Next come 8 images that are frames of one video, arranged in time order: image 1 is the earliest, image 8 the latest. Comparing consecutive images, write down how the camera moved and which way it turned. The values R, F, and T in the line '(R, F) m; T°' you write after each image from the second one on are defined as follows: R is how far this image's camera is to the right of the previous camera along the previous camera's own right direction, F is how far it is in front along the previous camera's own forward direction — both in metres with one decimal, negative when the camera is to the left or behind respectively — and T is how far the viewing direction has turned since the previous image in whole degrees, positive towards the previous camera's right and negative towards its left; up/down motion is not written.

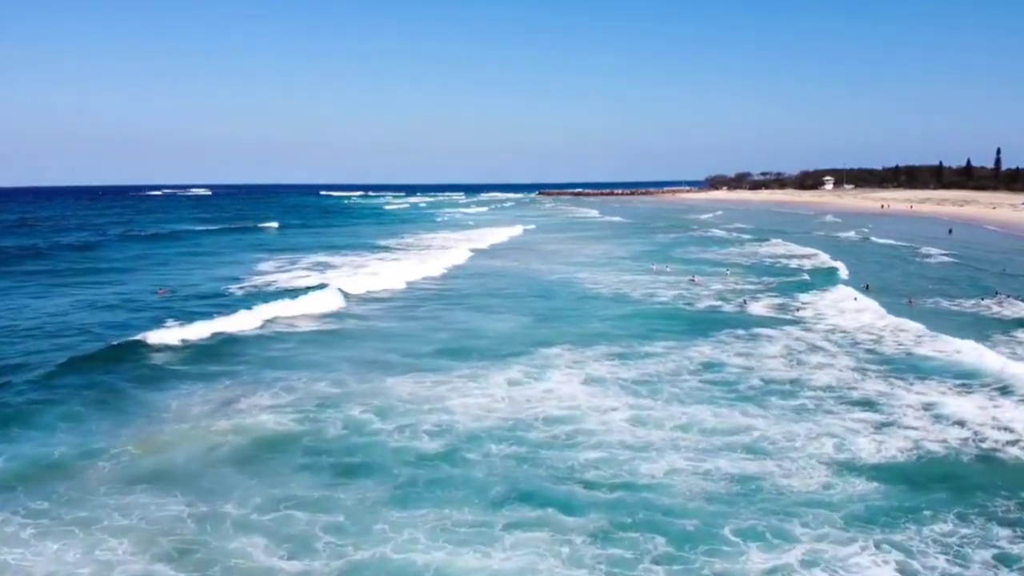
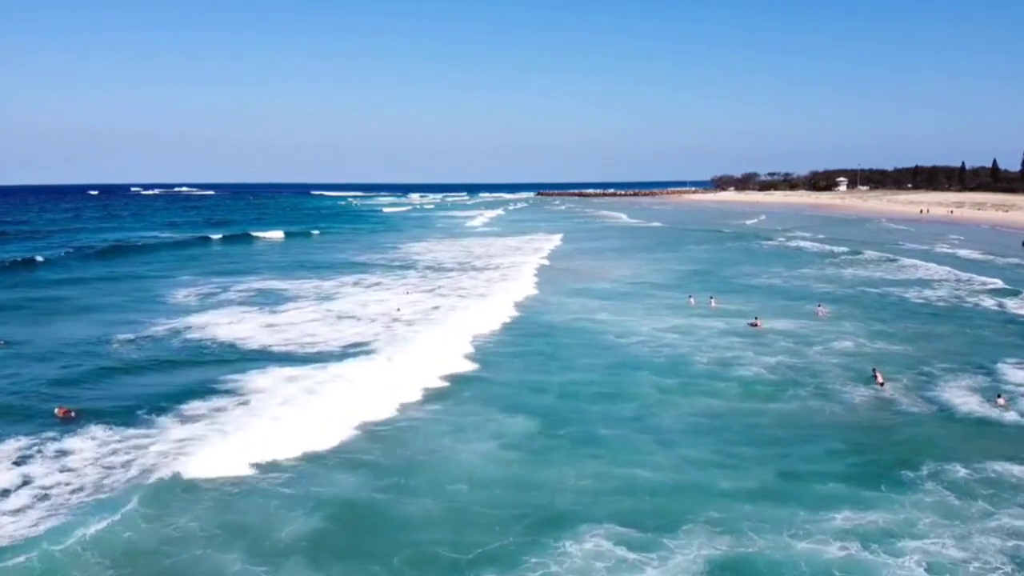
(0.0, +9.7) m; 0°
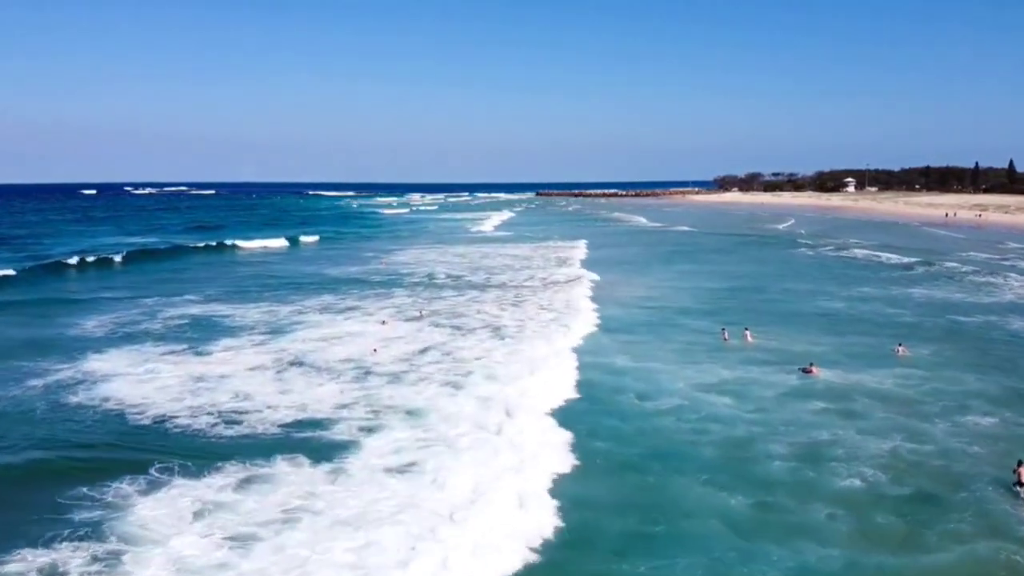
(+0.3, +5.4) m; 0°
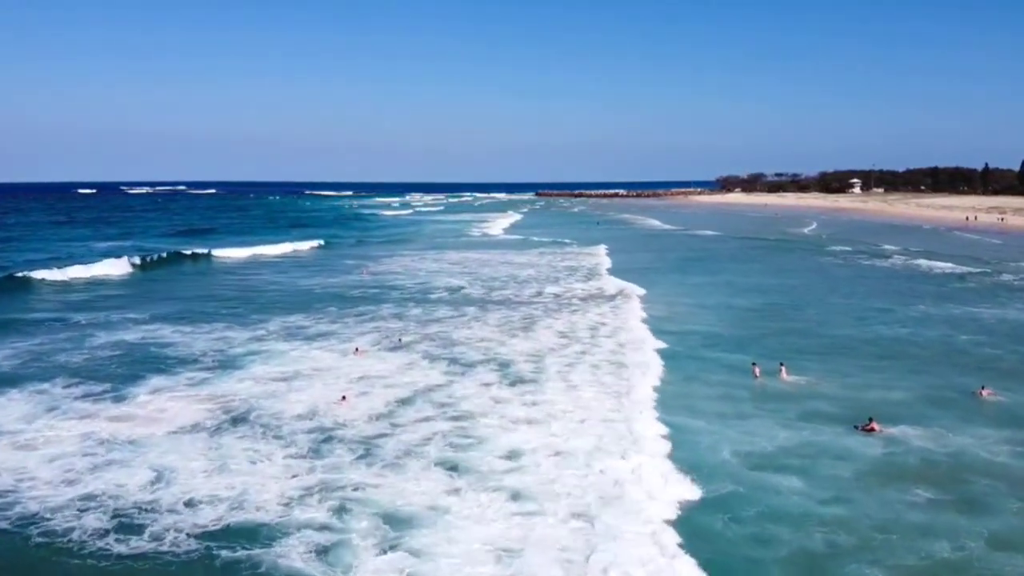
(0.0, +3.6) m; 0°
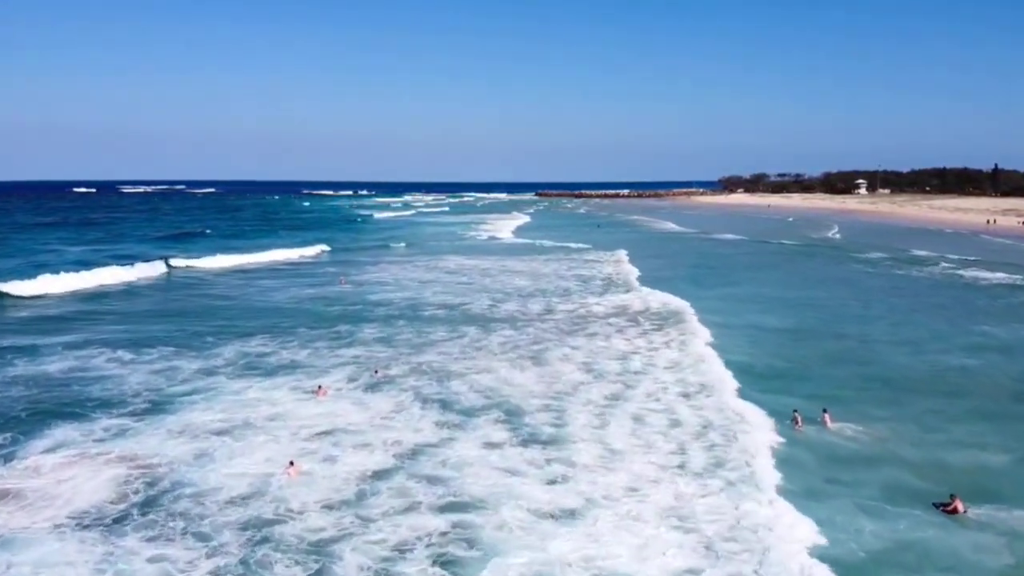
(-0.2, +3.4) m; 0°
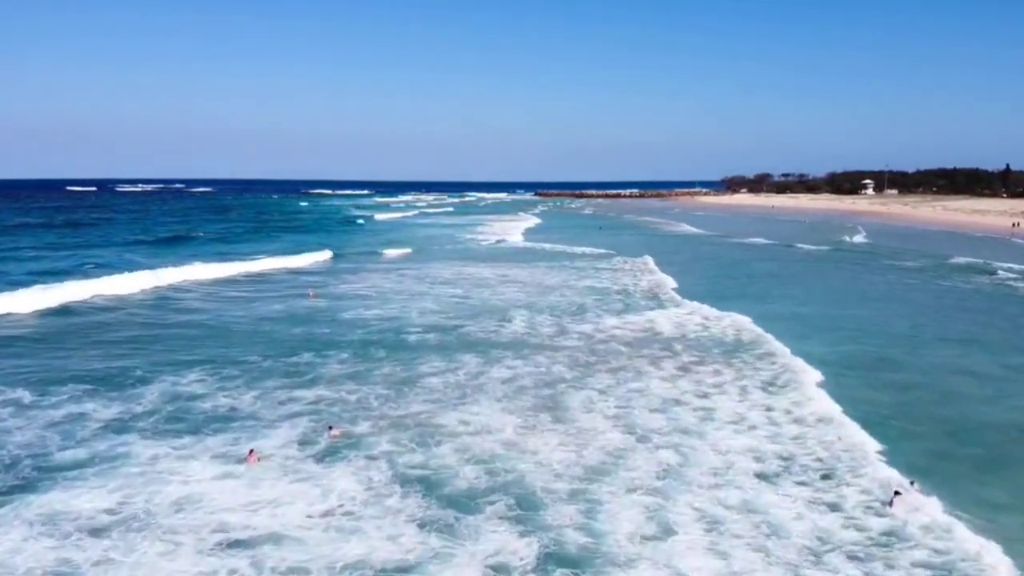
(-0.2, +3.7) m; 0°
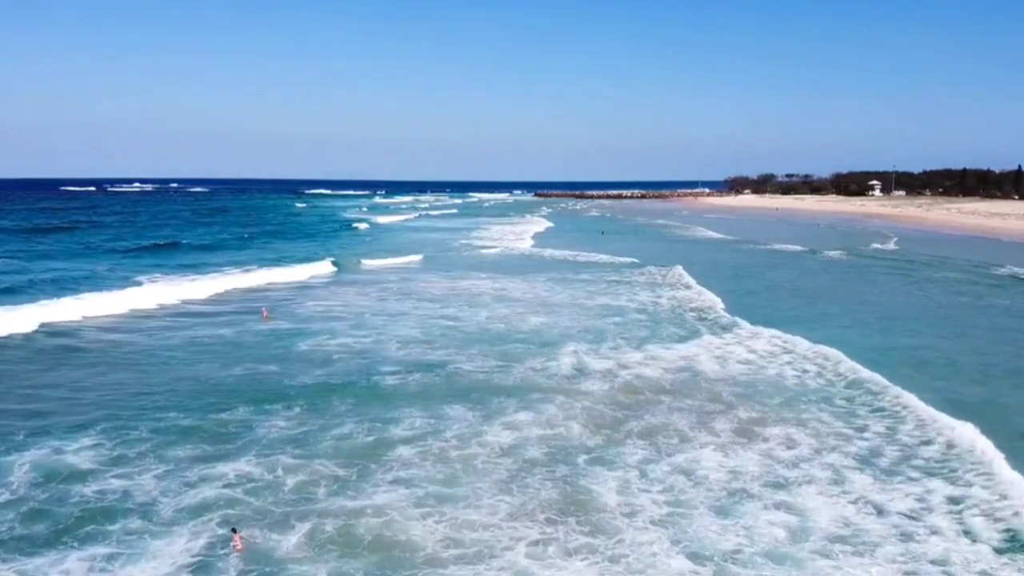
(0.0, +3.6) m; 0°
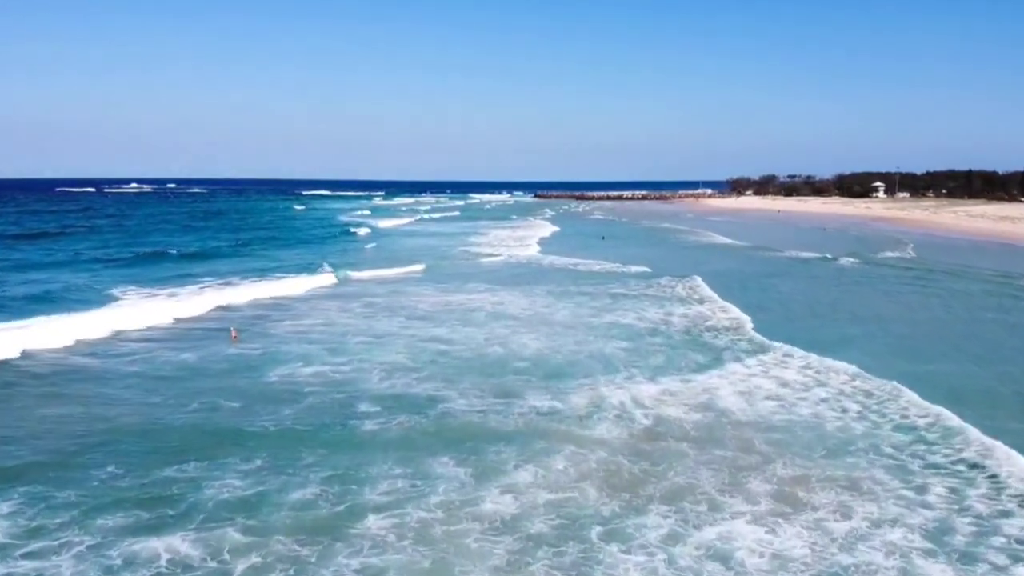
(+0.1, +1.7) m; 0°
